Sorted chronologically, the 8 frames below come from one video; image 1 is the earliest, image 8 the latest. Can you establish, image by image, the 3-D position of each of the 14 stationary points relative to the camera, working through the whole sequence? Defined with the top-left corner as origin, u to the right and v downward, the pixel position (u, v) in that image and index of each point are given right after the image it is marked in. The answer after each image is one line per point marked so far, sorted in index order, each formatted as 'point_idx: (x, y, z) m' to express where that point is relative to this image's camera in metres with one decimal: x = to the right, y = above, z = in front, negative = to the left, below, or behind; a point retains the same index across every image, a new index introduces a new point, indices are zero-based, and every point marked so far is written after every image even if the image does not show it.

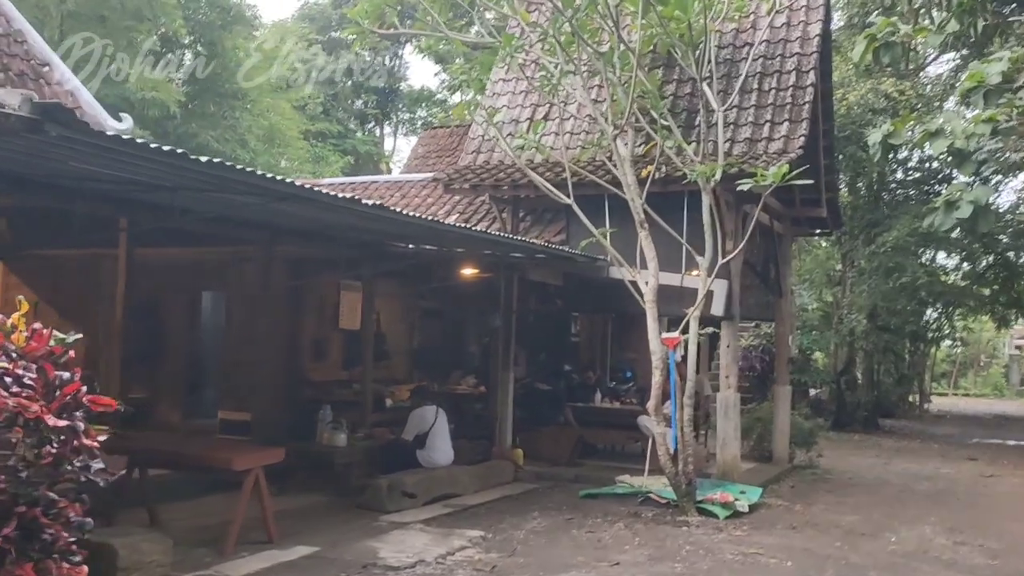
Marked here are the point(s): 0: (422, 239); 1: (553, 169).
0: (-0.8, +0.4, +8.7) m
1: (+0.4, +1.2, +10.1) m
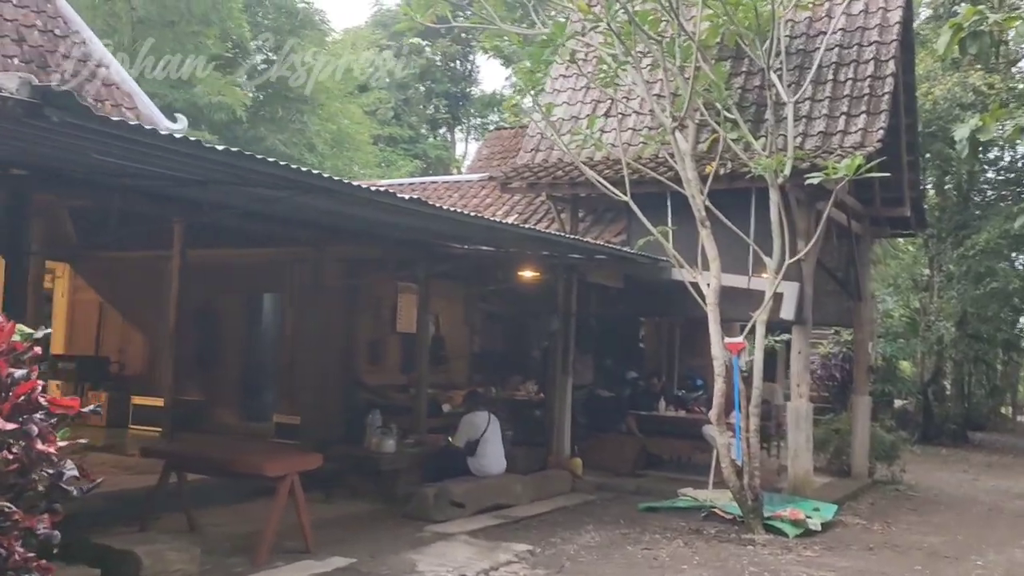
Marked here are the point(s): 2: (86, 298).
0: (-0.3, +0.4, +8.4) m
1: (+1.0, +1.2, +9.7) m
2: (-5.3, -0.1, +12.1) m
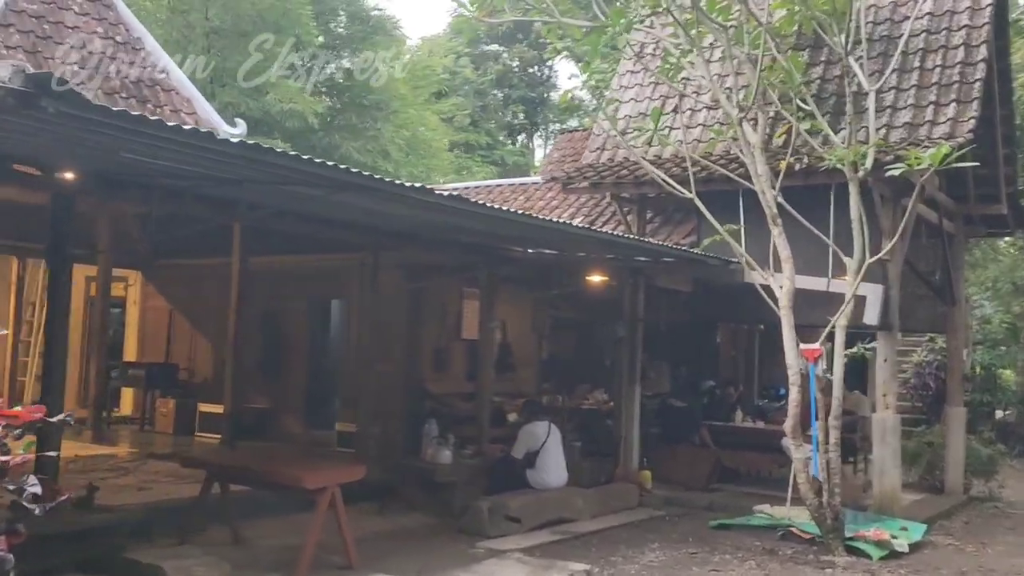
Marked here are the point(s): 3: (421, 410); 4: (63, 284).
0: (+0.2, +0.4, +8.0) m
1: (+1.6, +1.2, +9.2) m
2: (-4.4, -0.2, +12.2) m
3: (-0.9, -1.3, +10.3) m
4: (-2.7, 0.0, +6.0) m
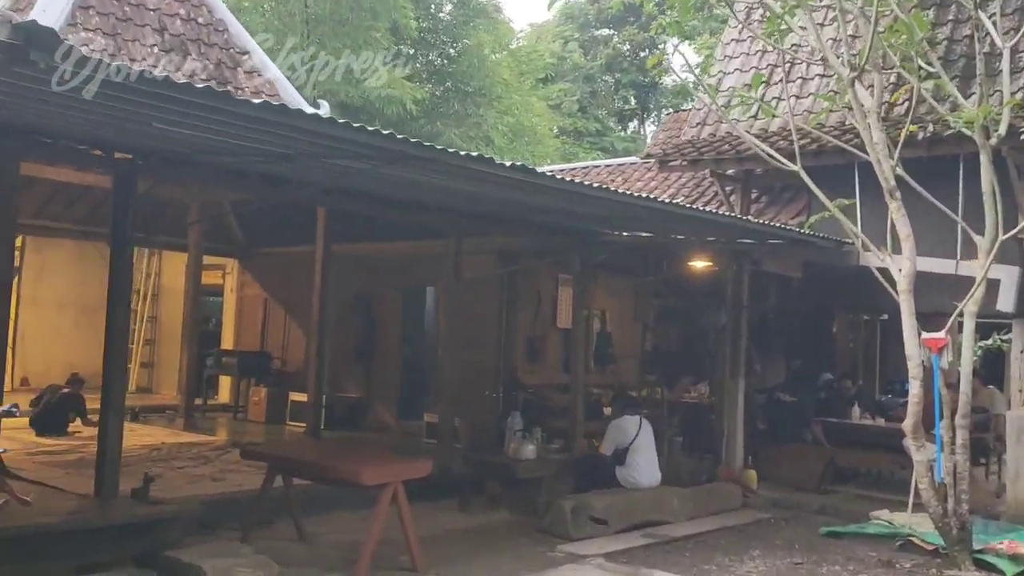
0: (+0.8, +0.5, +7.4) m
1: (+2.4, +1.3, +8.5) m
2: (-3.2, -0.1, +12.2) m
3: (0.0, -1.1, +9.9) m
4: (-2.3, +0.1, +5.8) m
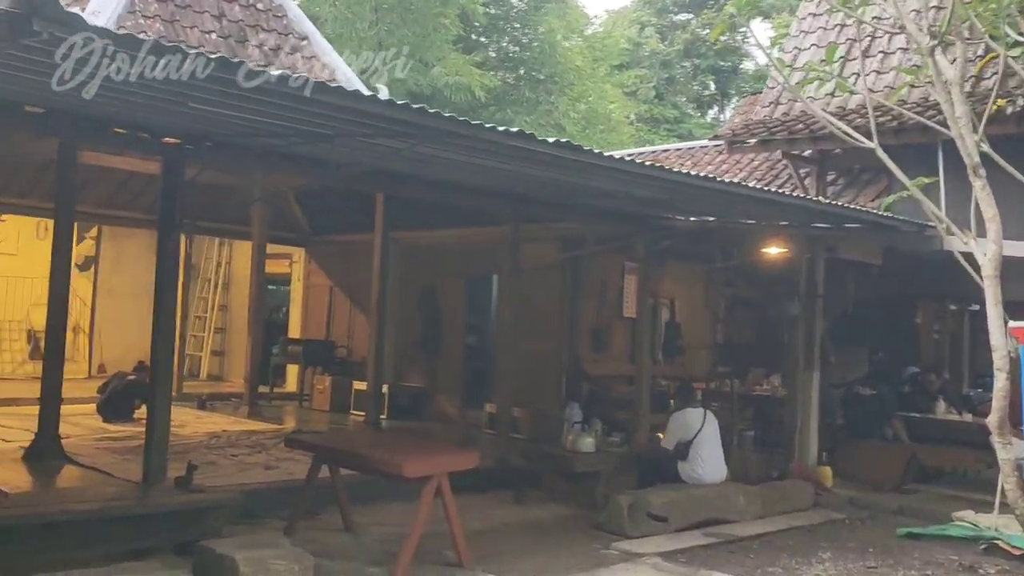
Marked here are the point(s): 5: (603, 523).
0: (+1.3, +0.6, +7.1) m
1: (+2.9, +1.4, +8.0) m
2: (-2.4, +0.1, +12.1) m
3: (+0.6, -1.0, +9.6) m
4: (-2.0, +0.2, +5.8) m
5: (+0.6, -1.5, +6.4) m
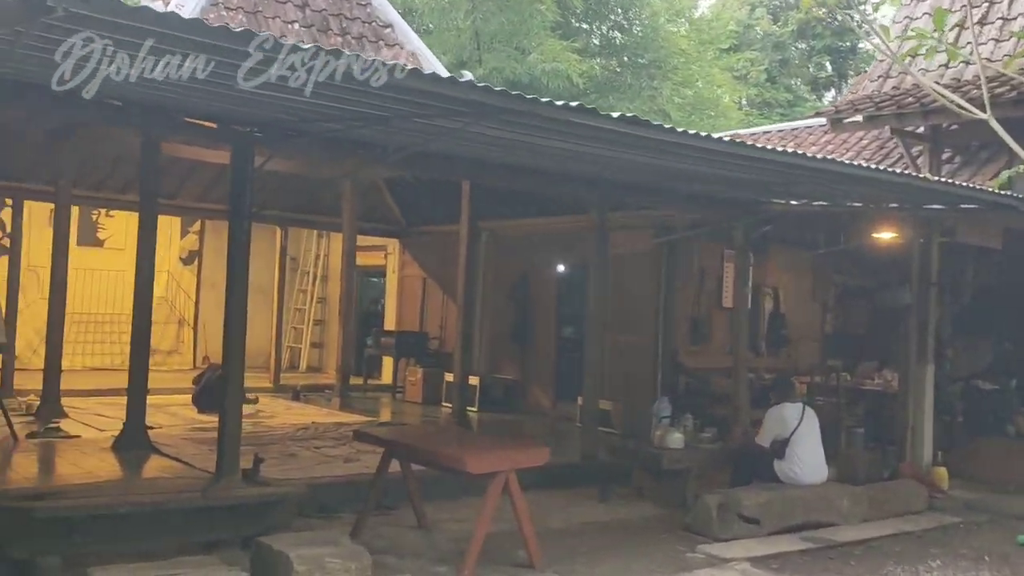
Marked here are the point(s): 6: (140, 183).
0: (+1.8, +0.7, +6.6) m
1: (+3.5, +1.5, +7.4) m
2: (-1.2, +0.2, +12.1) m
3: (+1.5, -0.9, +9.2) m
4: (-1.6, +0.3, +5.7) m
5: (+1.1, -1.5, +6.0) m
6: (-2.7, +0.7, +7.0) m
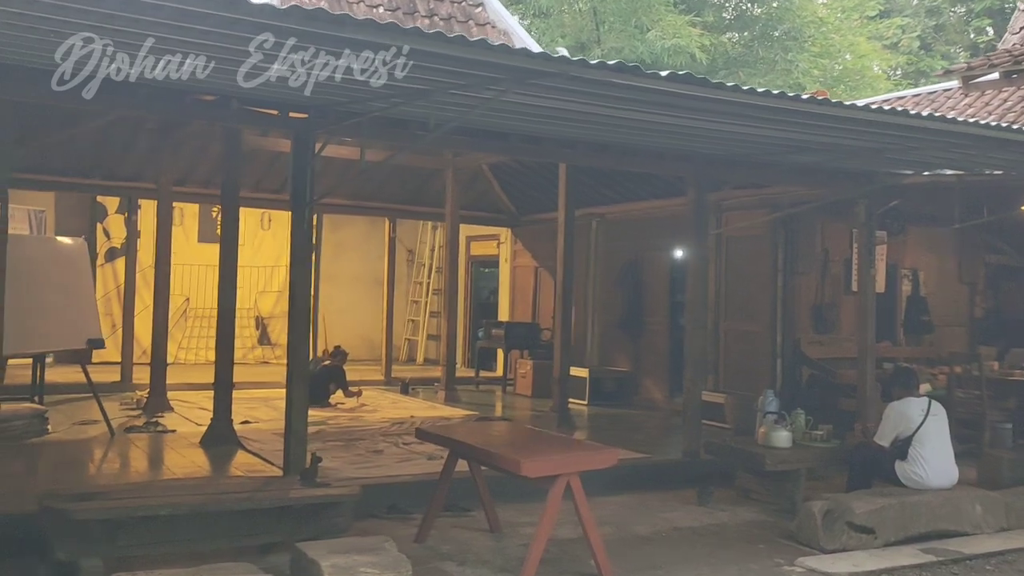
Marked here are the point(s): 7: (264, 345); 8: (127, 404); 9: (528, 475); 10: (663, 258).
0: (+2.3, +0.8, +5.9) m
1: (+4.1, +1.7, +6.4) m
2: (+0.1, +0.3, +11.7) m
3: (+2.4, -0.8, +8.5) m
4: (-1.2, +0.3, +5.5) m
5: (+1.6, -1.4, +5.4) m
6: (-2.0, +0.8, +7.0) m
7: (-3.3, -0.7, +12.9) m
8: (-3.4, -1.0, +8.7) m
9: (+0.1, -0.8, +4.3) m
10: (+1.5, +0.3, +9.8) m
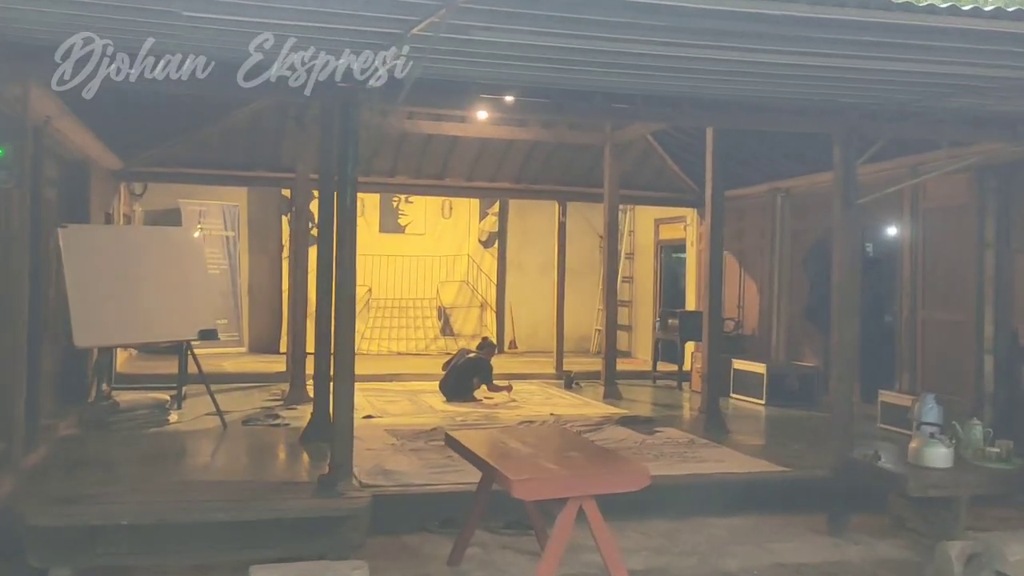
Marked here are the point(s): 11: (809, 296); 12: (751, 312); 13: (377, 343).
0: (+2.6, +0.9, +4.4) m
1: (+4.5, +1.8, +4.4) m
2: (+2.1, +0.5, +10.6) m
3: (+3.5, -0.6, +6.9) m
4: (-0.8, +0.4, +5.0) m
5: (+1.8, -1.3, +4.2) m
6: (-1.3, +0.9, +6.6) m
7: (-0.8, -0.6, +12.7) m
8: (-2.1, -0.9, +8.7) m
9: (+0.1, -0.8, +3.5) m
10: (+2.9, +0.4, +8.4) m
11: (+2.7, -0.1, +9.0) m
12: (+2.3, -0.2, +9.8) m
13: (-1.6, -0.7, +12.0) m
